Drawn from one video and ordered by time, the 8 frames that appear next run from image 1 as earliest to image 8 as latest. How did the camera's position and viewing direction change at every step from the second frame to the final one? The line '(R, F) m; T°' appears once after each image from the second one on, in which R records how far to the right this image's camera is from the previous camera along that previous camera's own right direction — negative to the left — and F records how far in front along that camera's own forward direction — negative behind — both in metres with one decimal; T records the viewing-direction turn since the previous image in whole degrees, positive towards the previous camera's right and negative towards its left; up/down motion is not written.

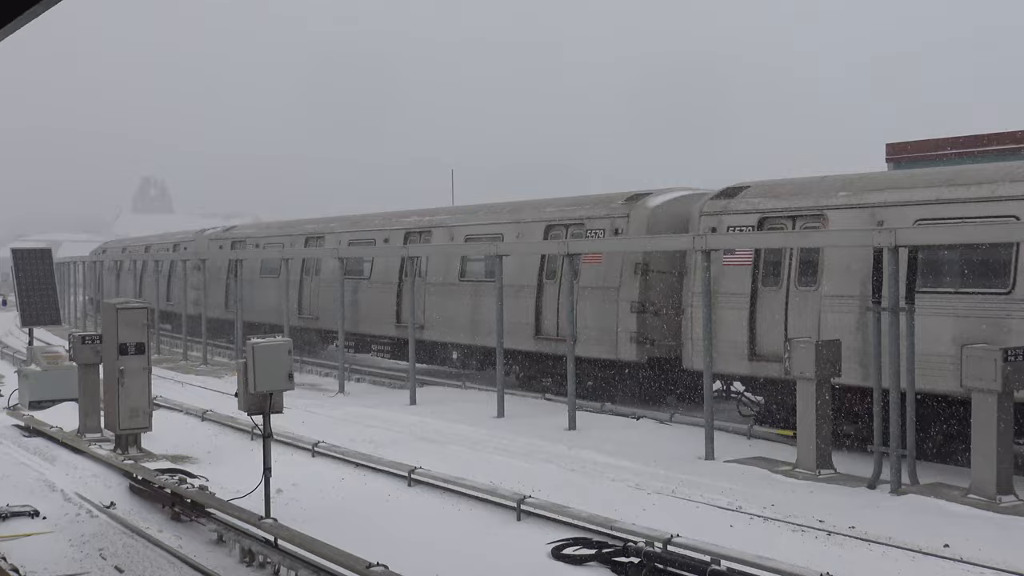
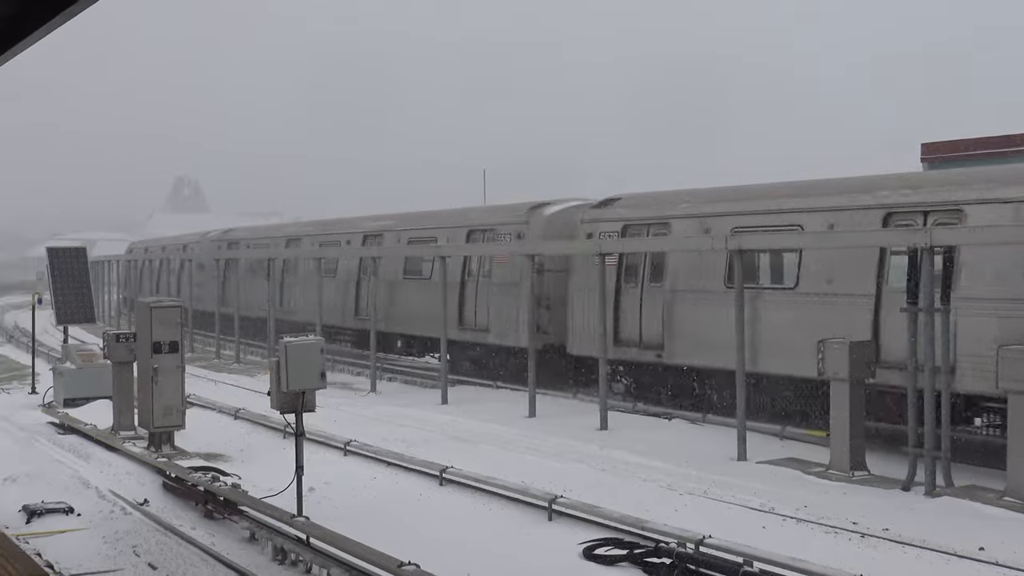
(-0.2, 0.0) m; -1°
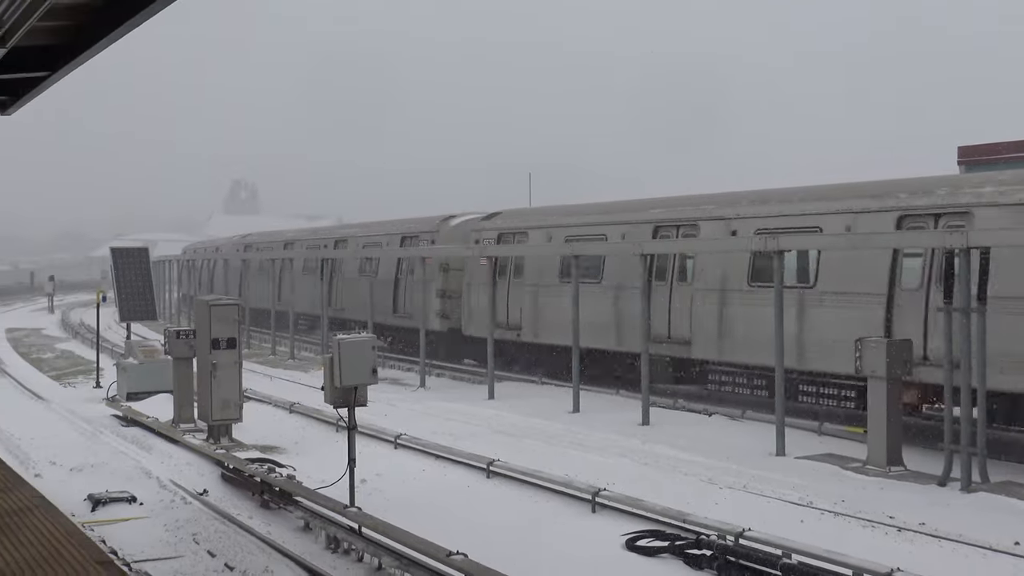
(-0.3, -0.2) m; -1°
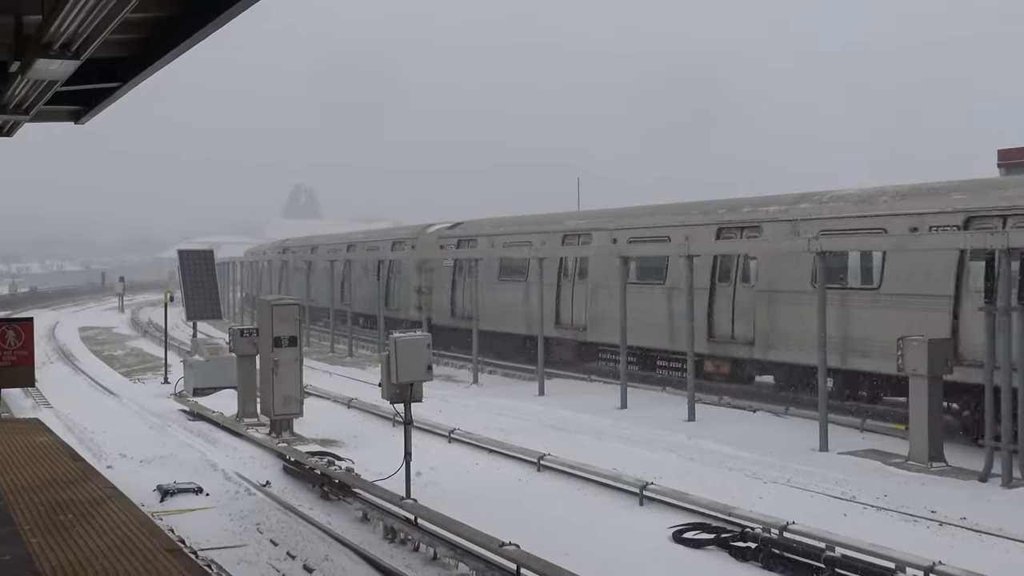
(-0.3, -0.2) m; -1°
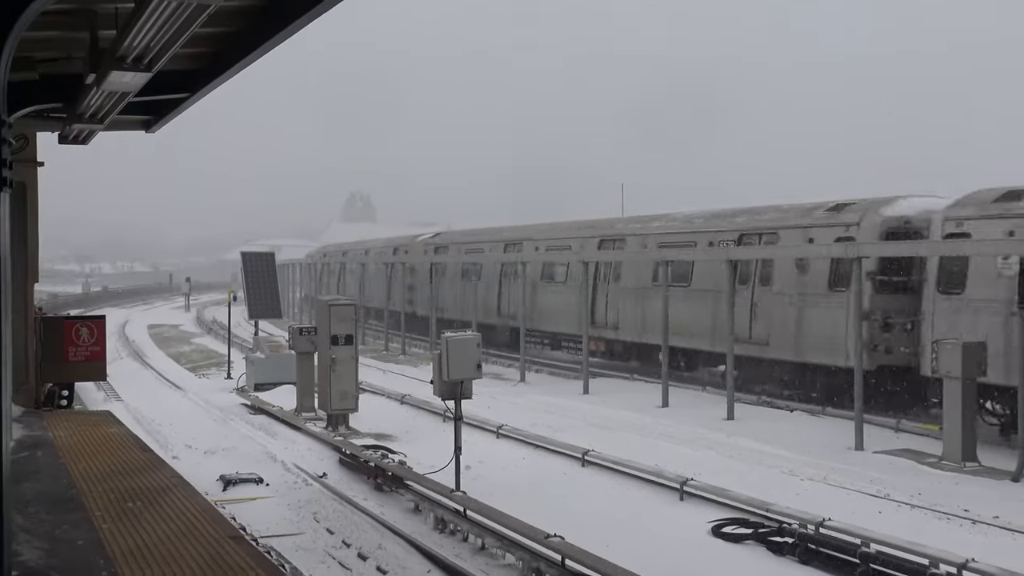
(-0.3, -0.3) m; -1°
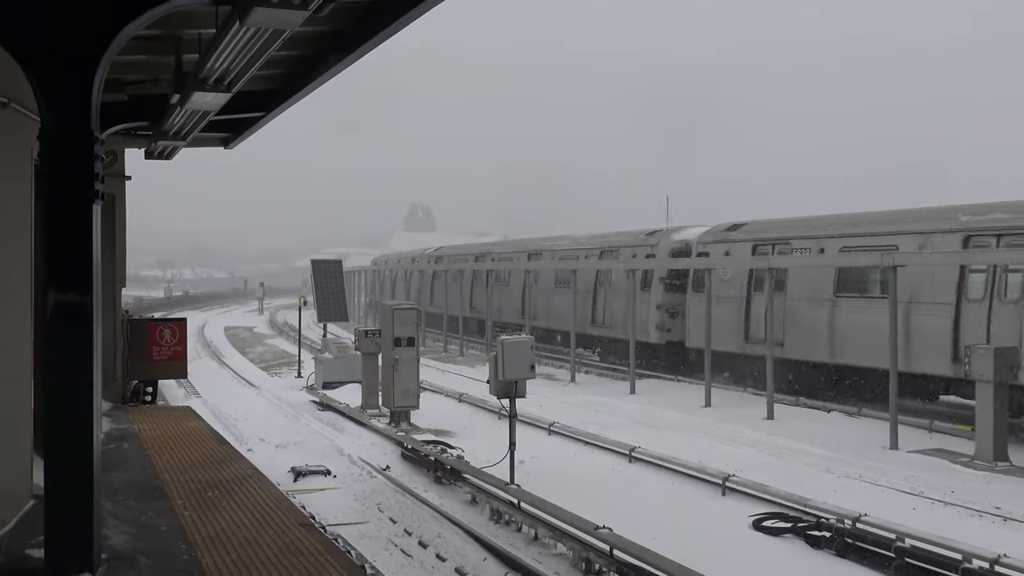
(-0.3, -0.5) m; -2°
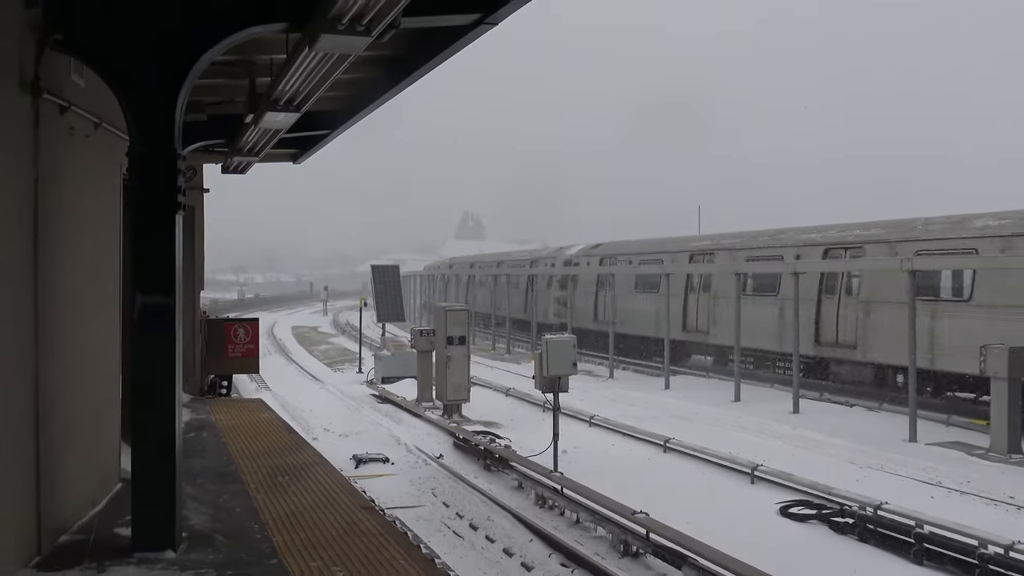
(-0.2, -0.7) m; -2°
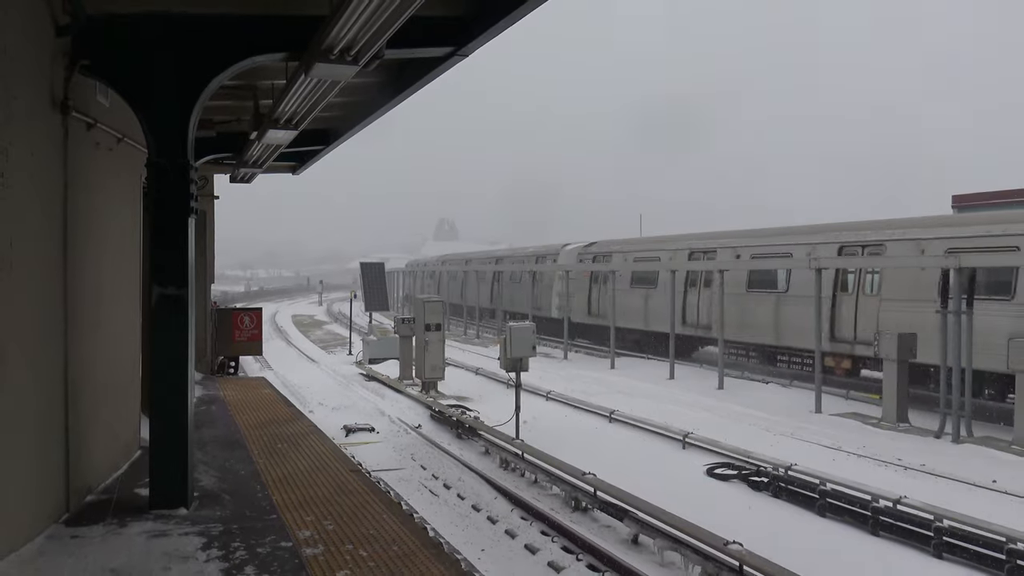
(+0.2, -1.4) m; +1°
